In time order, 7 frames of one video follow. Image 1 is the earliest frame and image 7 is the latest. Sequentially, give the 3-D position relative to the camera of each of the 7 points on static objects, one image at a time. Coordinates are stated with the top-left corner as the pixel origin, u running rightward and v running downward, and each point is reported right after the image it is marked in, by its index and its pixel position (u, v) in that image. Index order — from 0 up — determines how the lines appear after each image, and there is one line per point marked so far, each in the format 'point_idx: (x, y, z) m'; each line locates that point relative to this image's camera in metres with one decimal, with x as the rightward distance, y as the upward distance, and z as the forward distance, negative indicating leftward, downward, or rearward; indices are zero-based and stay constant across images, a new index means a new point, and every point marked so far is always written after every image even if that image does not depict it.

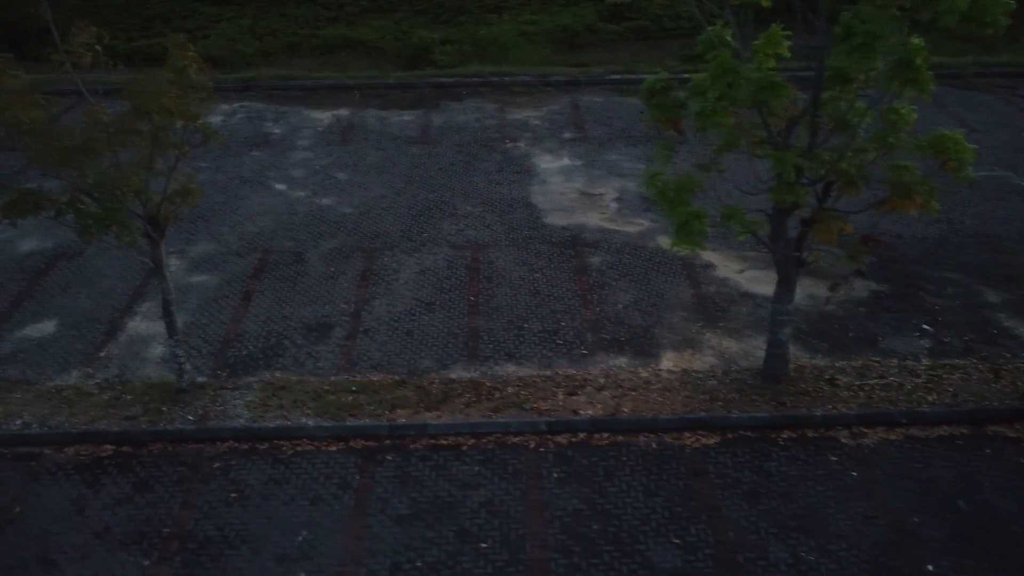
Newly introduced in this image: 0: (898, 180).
0: (+3.2, +0.9, +6.7) m
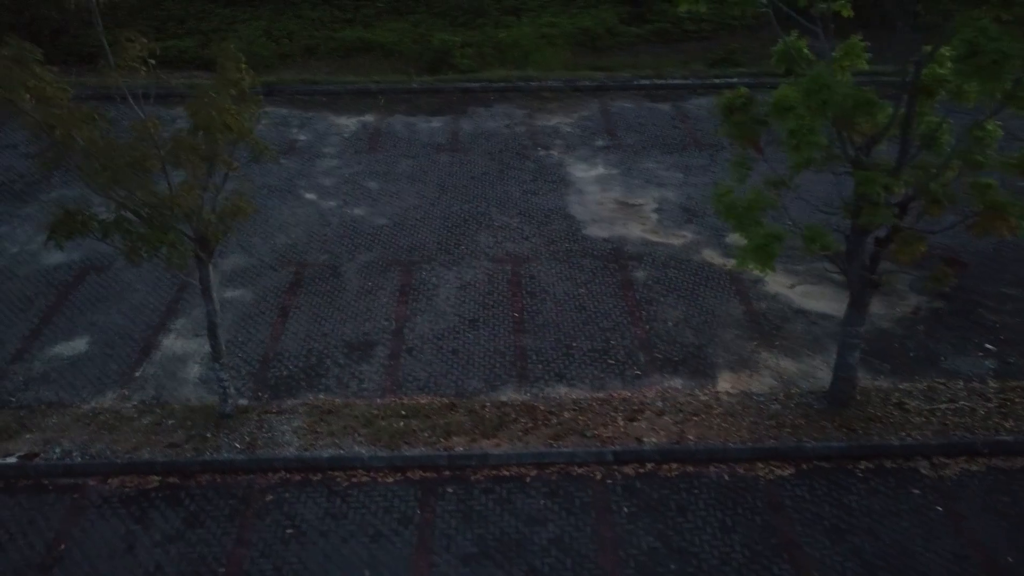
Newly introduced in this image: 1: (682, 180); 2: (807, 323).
0: (+3.8, +0.7, +6.4) m
1: (+2.7, +1.7, +12.7) m
2: (+3.5, -0.4, +9.5) m
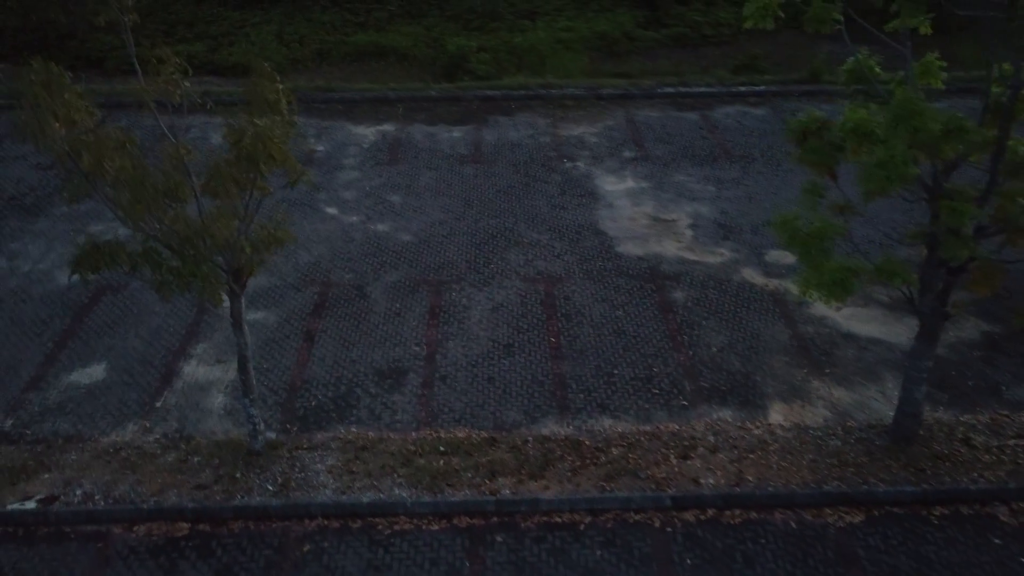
0: (+4.2, +0.4, +6.0) m
1: (+3.1, +1.4, +12.3) m
2: (+3.9, -0.7, +9.1) m
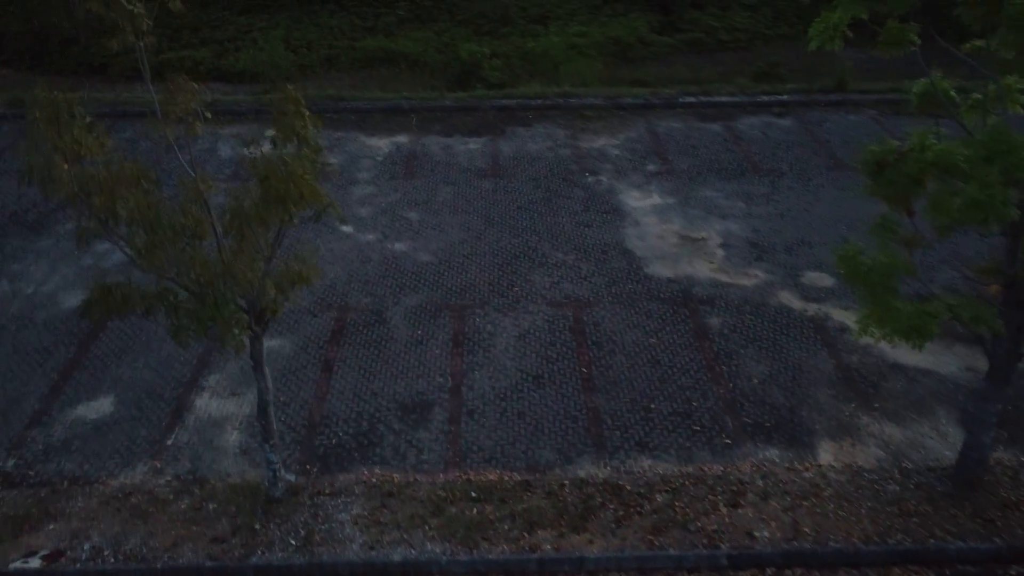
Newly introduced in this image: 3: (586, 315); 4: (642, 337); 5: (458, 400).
0: (+4.5, +0.1, +5.5) m
1: (+3.4, +1.1, +11.8) m
2: (+4.2, -1.0, +8.6) m
3: (+0.9, -0.3, +9.6) m
4: (+1.5, -0.6, +9.2) m
5: (-0.6, -1.1, +8.3) m
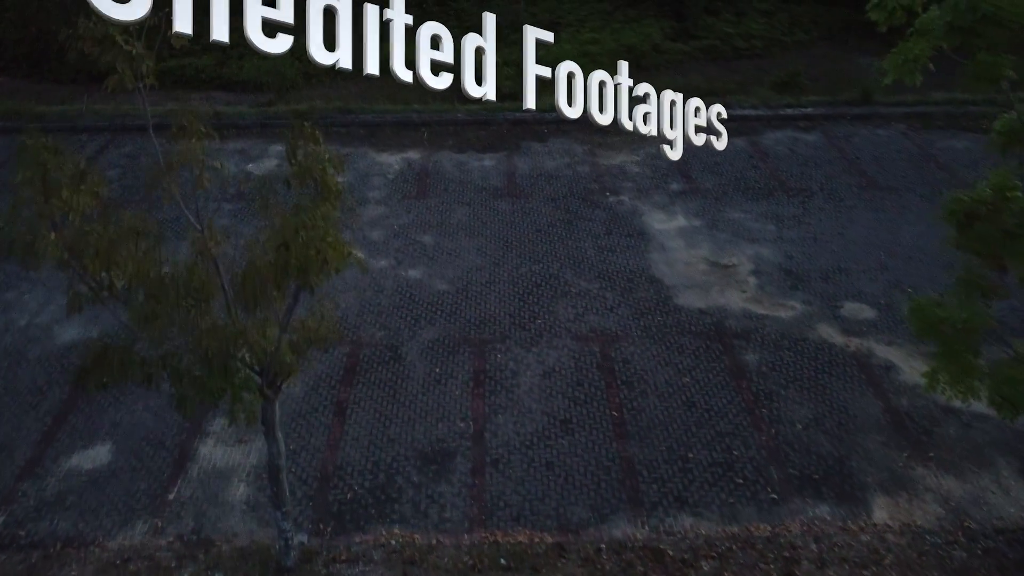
0: (+4.8, -0.3, +4.9) m
1: (+3.7, +0.8, +11.2) m
2: (+4.5, -1.4, +8.0) m
3: (+1.1, -0.7, +9.0) m
4: (+1.8, -0.9, +8.7) m
5: (-0.3, -1.5, +7.7) m
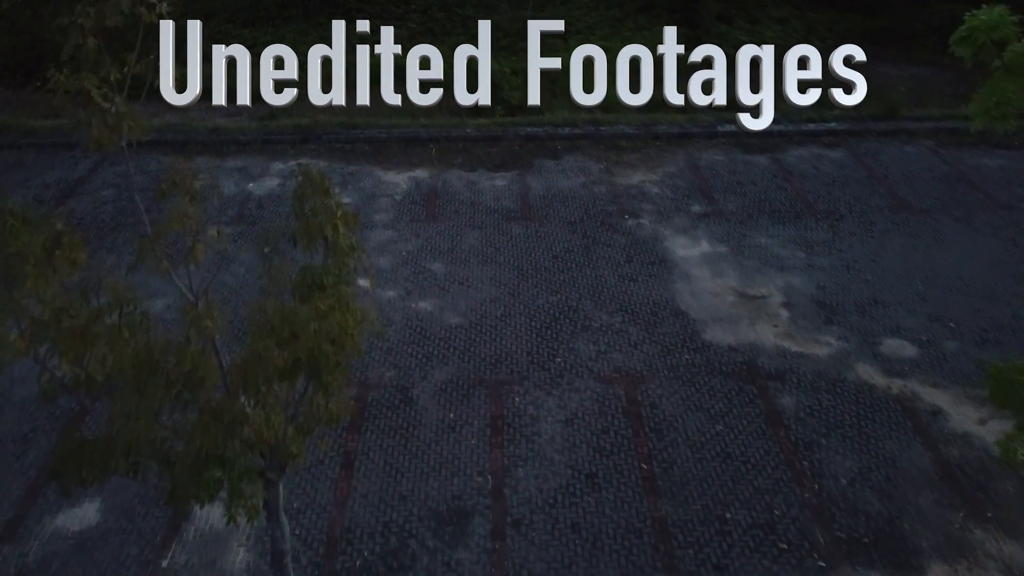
0: (+5.0, -0.7, +4.3) m
1: (+3.9, +0.3, +10.6) m
2: (+4.7, -1.8, +7.4) m
3: (+1.3, -1.1, +8.4) m
4: (+2.0, -1.3, +8.1) m
5: (-0.1, -1.9, +7.1) m
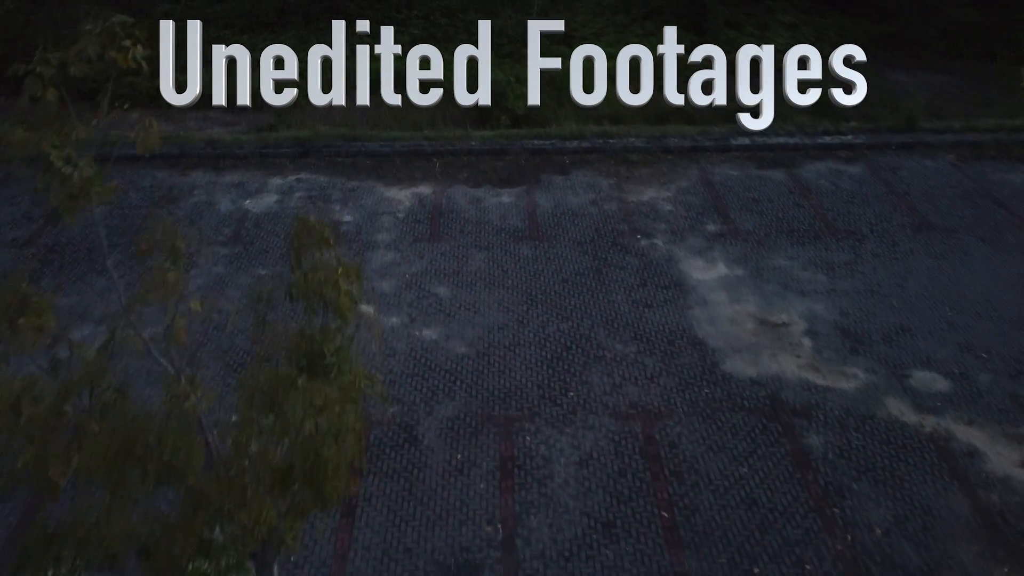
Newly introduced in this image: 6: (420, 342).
0: (+5.1, -1.0, +3.8) m
1: (+4.0, 0.0, +10.2) m
2: (+4.8, -2.1, +6.9) m
3: (+1.4, -1.4, +7.9) m
4: (+2.1, -1.7, +7.6) m
5: (0.0, -2.2, +6.7) m
6: (-1.0, -0.6, +9.2) m
